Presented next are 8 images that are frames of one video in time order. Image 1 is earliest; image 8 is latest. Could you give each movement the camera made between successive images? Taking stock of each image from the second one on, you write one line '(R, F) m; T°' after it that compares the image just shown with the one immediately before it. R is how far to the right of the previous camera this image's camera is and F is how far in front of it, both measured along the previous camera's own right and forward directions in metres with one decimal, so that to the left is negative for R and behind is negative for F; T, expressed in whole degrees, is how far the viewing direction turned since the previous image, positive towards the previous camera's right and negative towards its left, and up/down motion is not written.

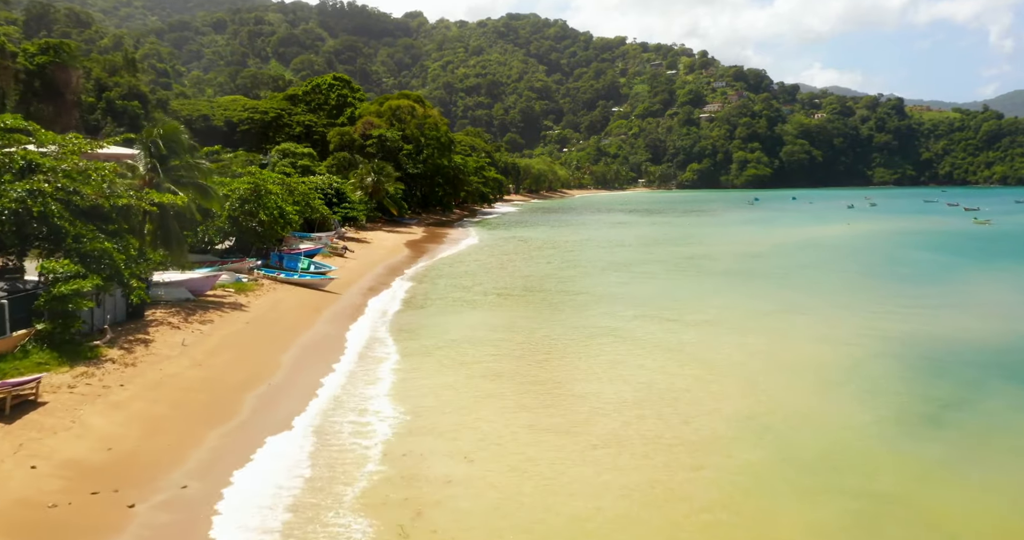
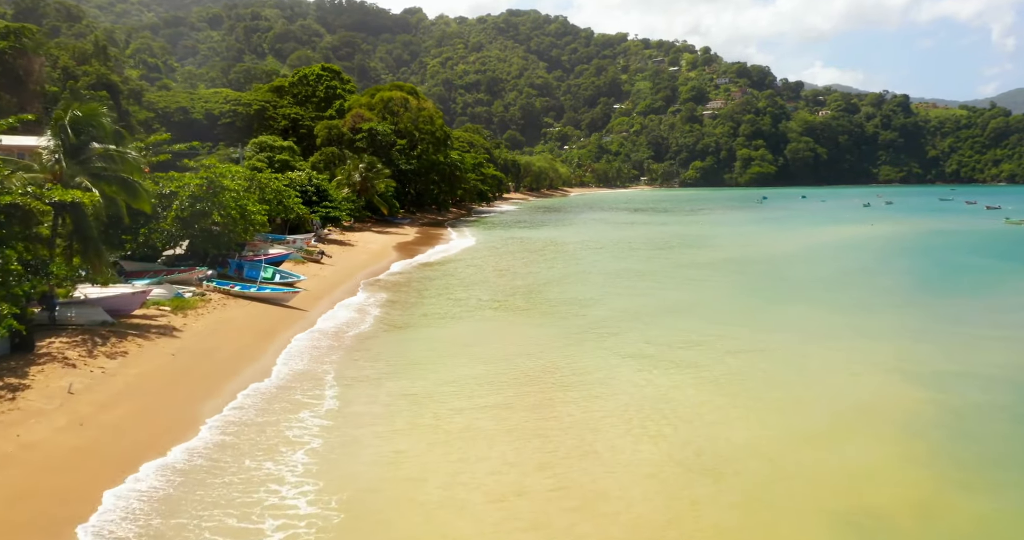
(0.0, +4.0) m; 0°
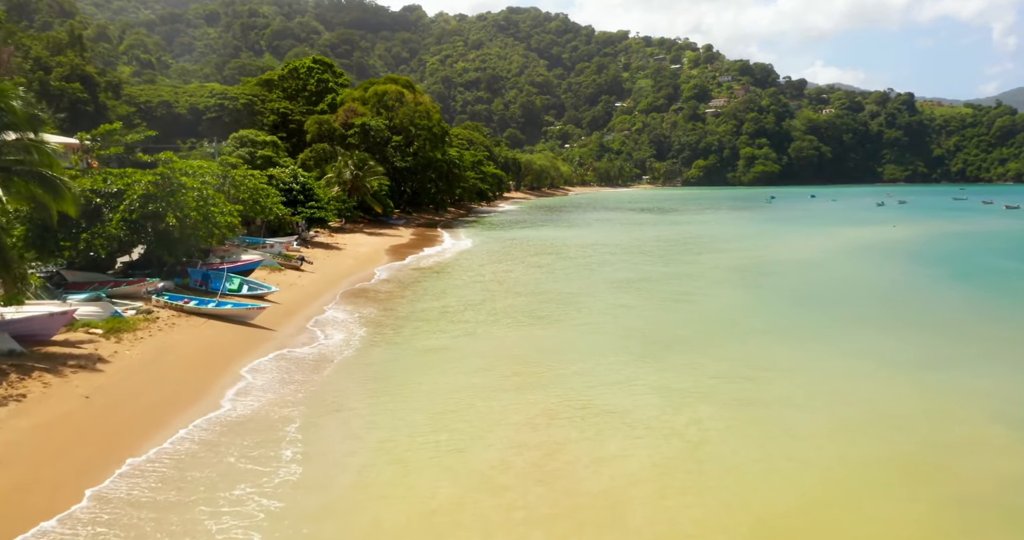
(-0.1, +3.1) m; 0°
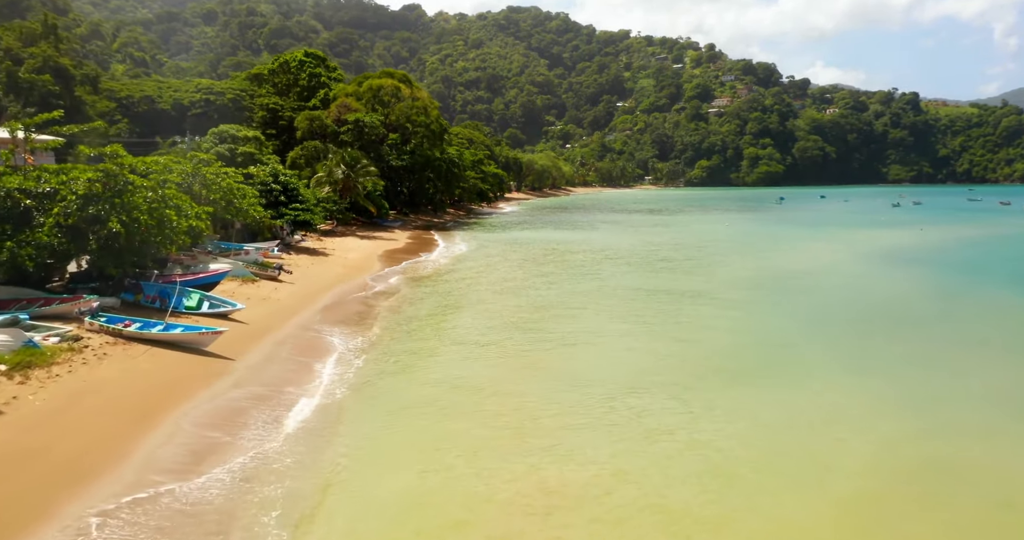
(-0.2, +3.1) m; 0°
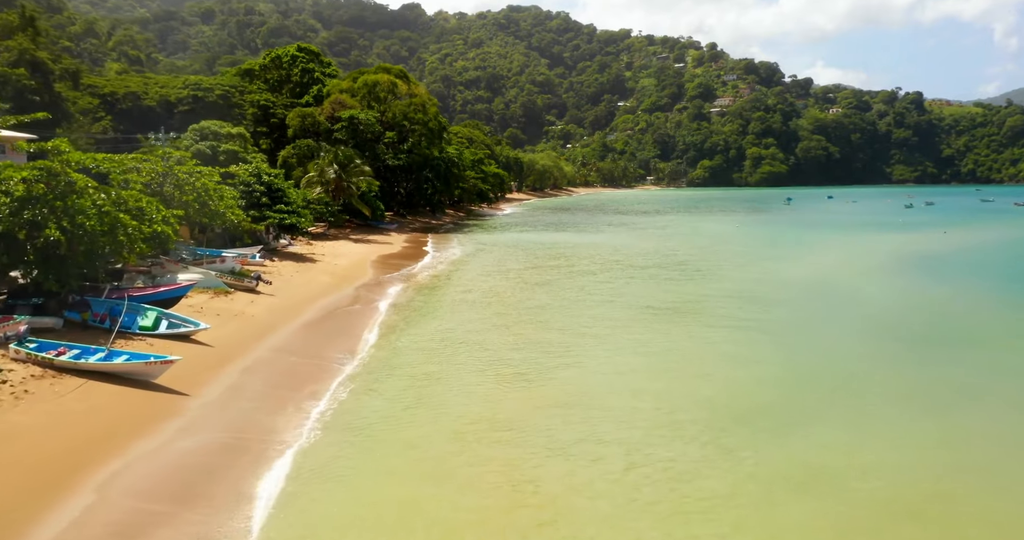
(-0.1, +2.4) m; 0°
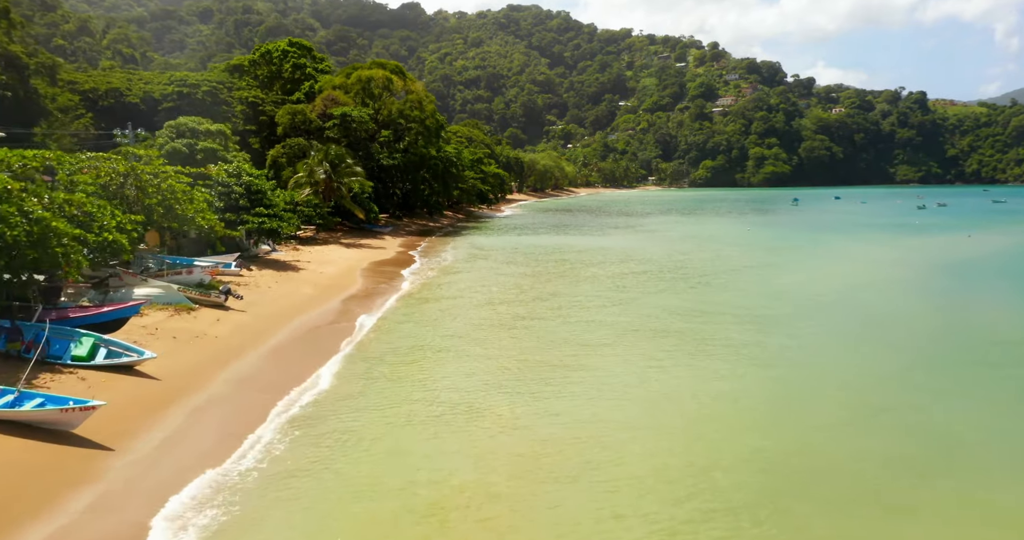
(-0.1, +2.4) m; 0°
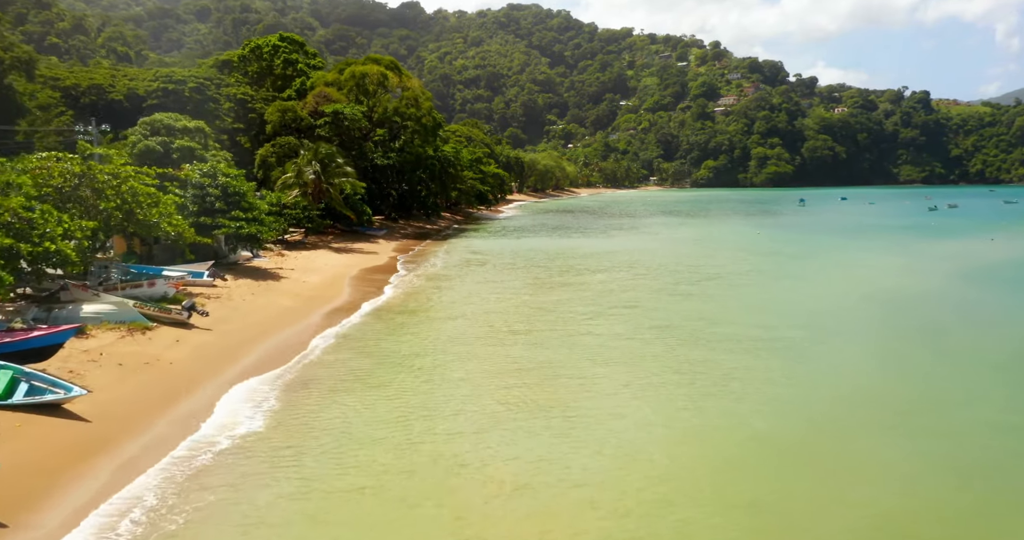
(0.0, +2.1) m; 0°
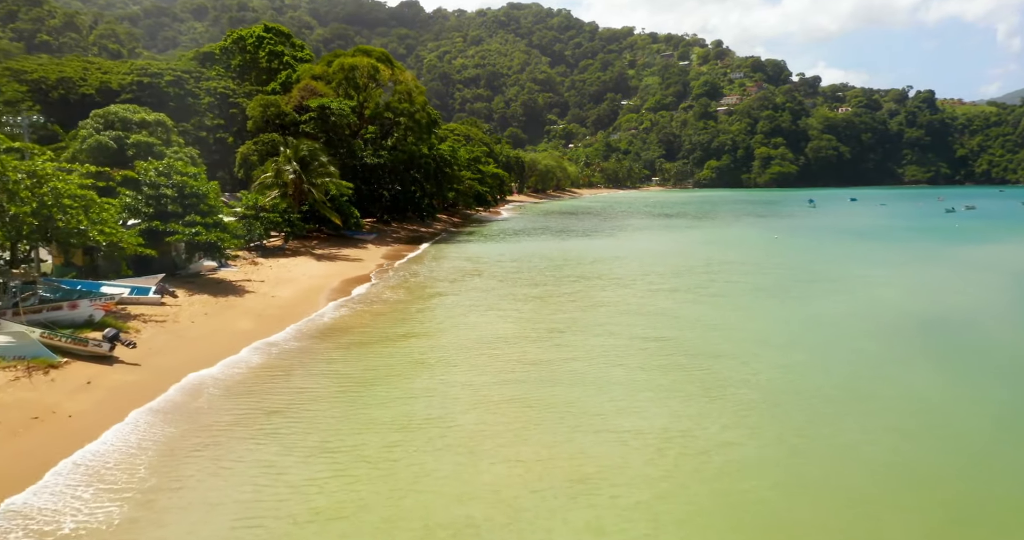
(0.0, +3.1) m; 0°
